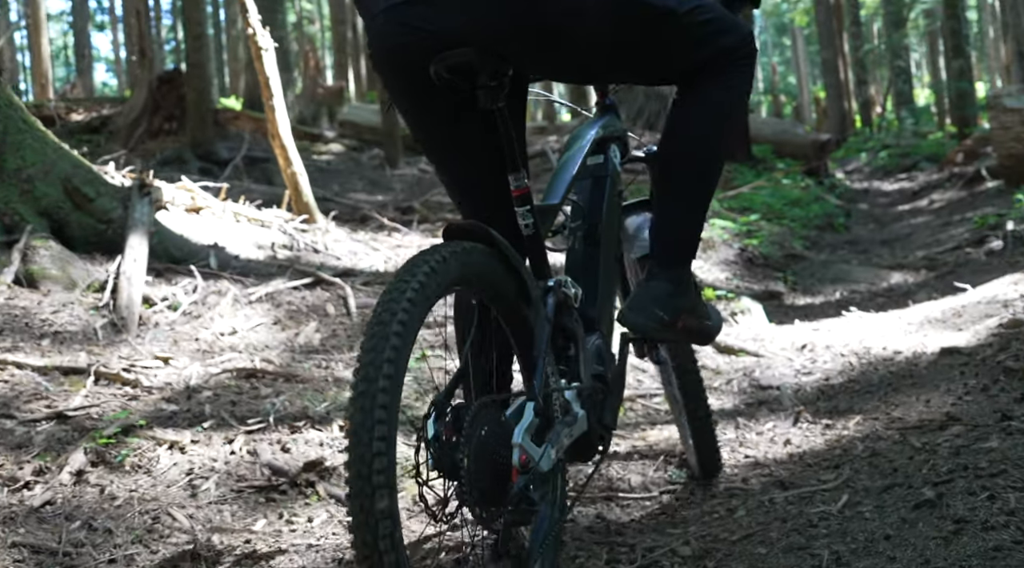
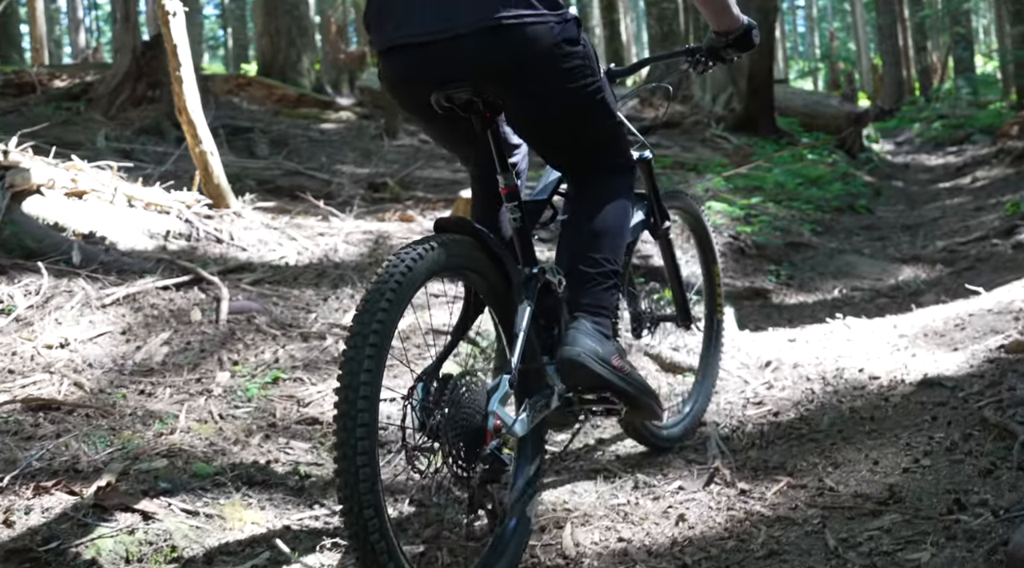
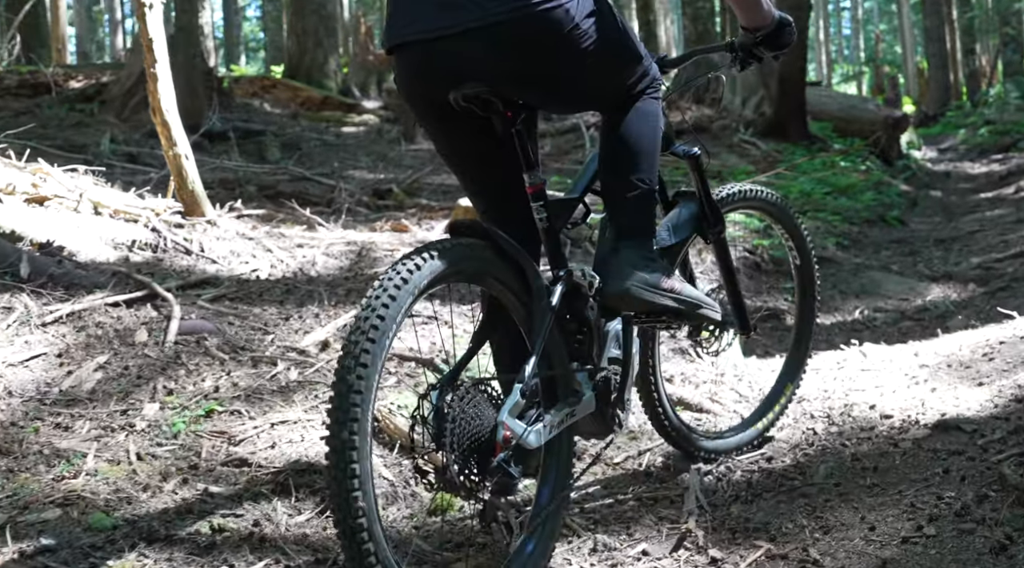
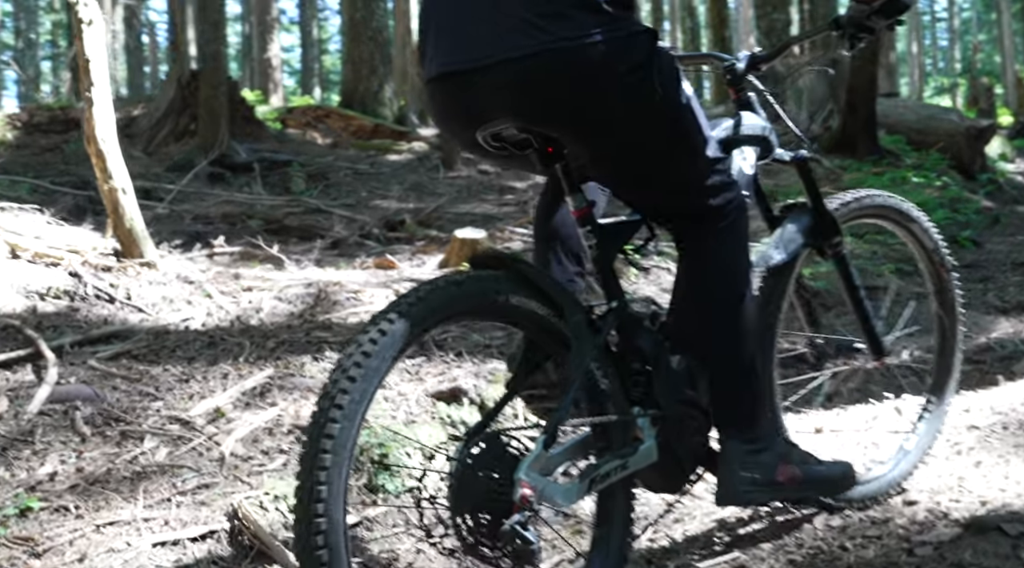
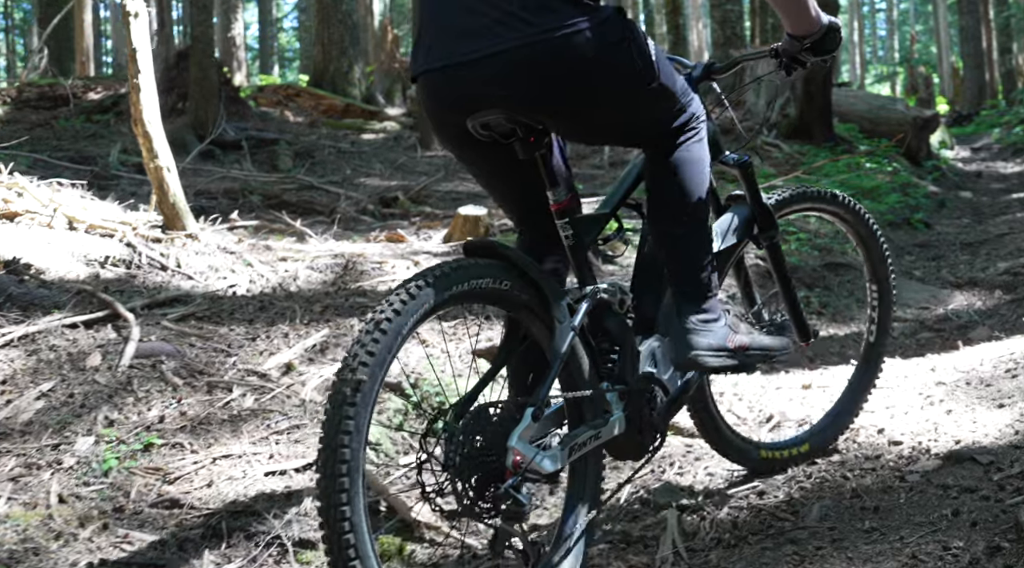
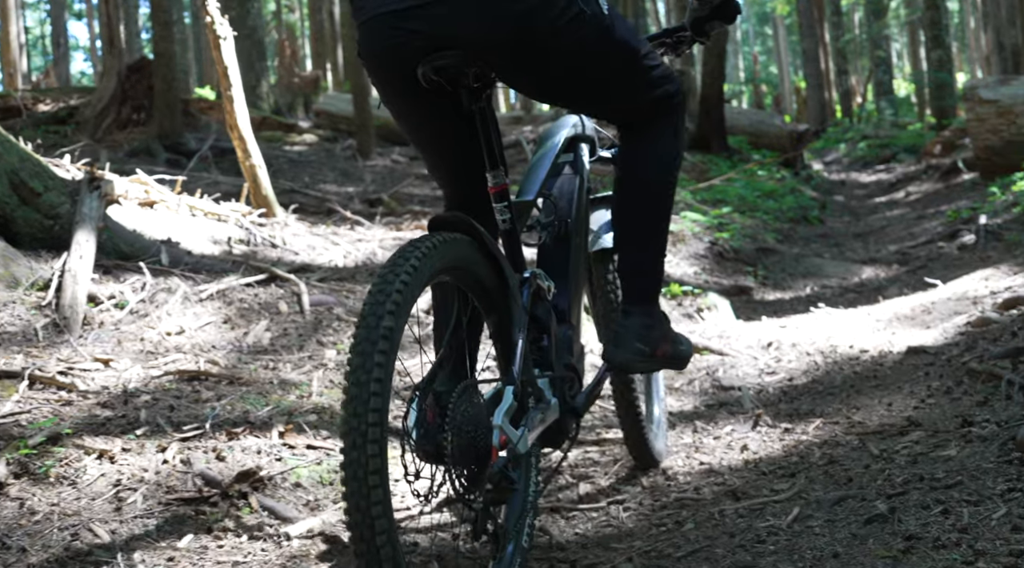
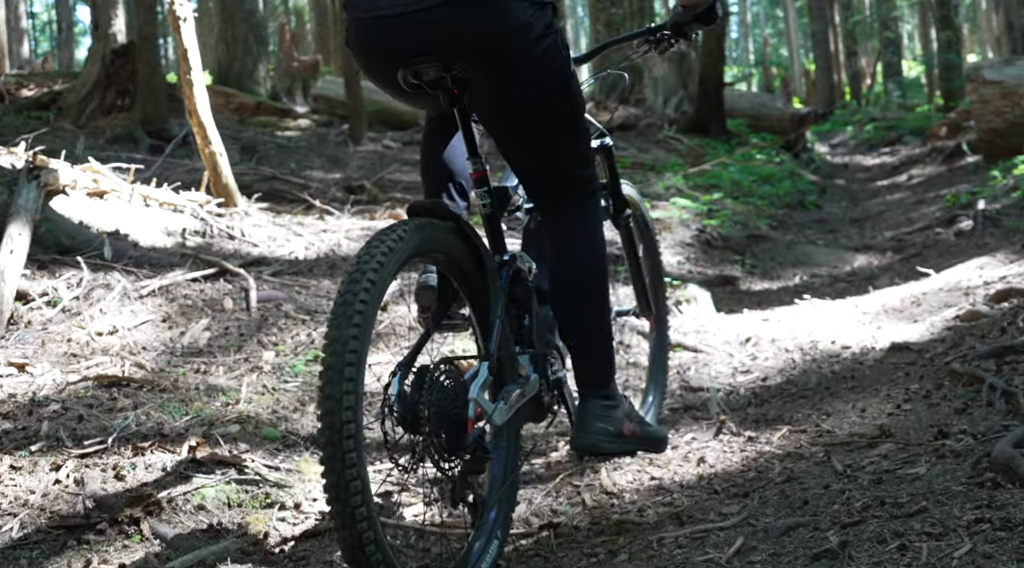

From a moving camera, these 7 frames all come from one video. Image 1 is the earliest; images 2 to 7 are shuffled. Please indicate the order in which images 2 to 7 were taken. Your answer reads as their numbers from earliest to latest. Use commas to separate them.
6, 7, 2, 3, 5, 4
